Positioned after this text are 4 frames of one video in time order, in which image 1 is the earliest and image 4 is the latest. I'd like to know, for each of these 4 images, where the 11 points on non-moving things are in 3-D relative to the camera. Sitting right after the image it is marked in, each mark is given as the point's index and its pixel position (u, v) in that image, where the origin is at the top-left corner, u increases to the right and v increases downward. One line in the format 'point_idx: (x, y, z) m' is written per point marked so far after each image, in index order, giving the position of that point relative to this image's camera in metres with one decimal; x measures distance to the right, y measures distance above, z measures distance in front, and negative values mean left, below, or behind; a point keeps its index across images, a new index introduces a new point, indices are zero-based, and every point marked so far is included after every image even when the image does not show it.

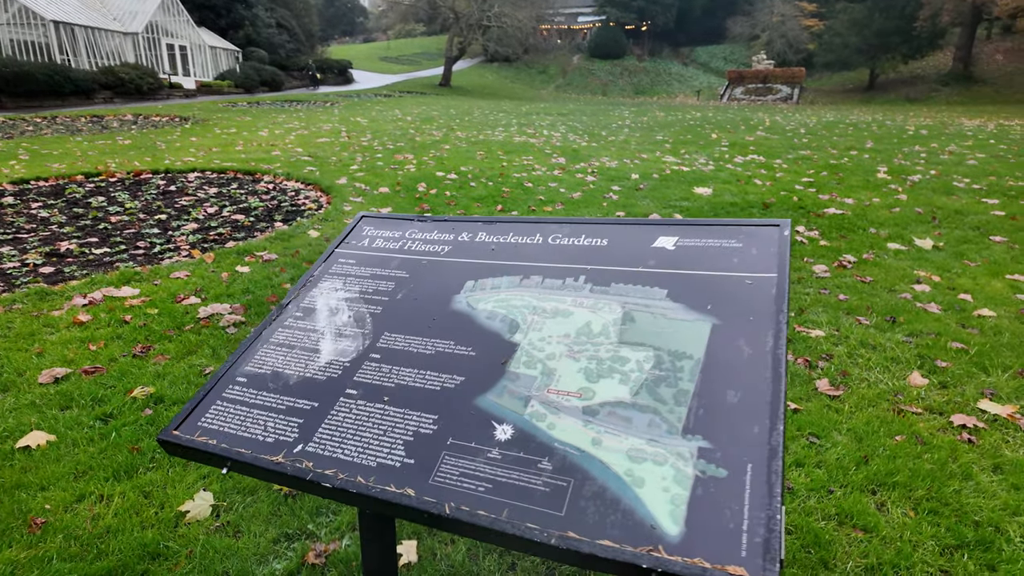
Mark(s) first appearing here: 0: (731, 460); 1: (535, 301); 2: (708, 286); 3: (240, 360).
0: (+0.5, -0.4, +1.5) m
1: (+0.1, 0.0, +2.1) m
2: (+0.6, 0.0, +2.0) m
3: (-1.0, -0.3, +2.1) m
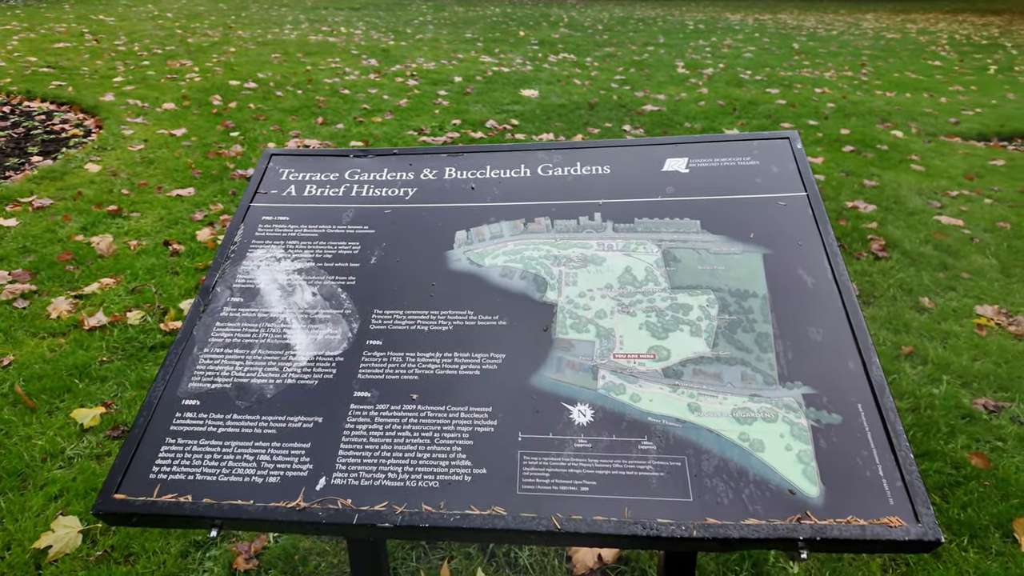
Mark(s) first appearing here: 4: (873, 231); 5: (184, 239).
0: (+0.8, -0.3, +1.4) m
1: (+0.1, +0.1, +1.8) m
2: (+0.7, +0.2, +1.8) m
3: (-0.9, -0.2, +1.6) m
4: (+2.7, +0.4, +4.6) m
5: (-2.3, +0.3, +4.2) m
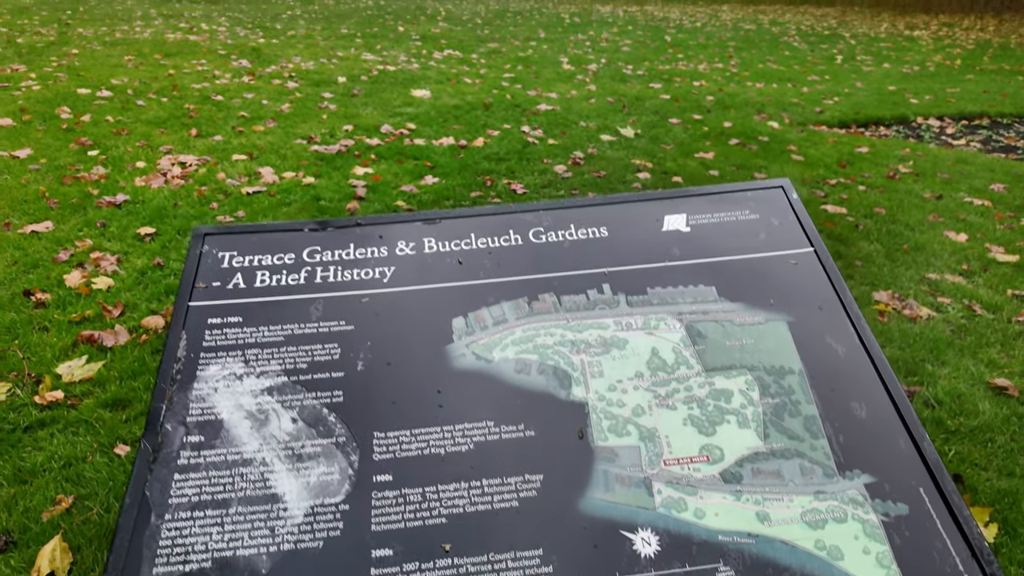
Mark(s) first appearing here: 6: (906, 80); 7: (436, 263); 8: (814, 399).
0: (+0.9, -0.5, +1.4) m
1: (+0.1, -0.1, +1.6) m
2: (+0.7, 0.0, +1.7) m
3: (-0.7, -0.5, +1.2) m
4: (+2.2, +0.4, +4.8) m
5: (-2.6, -0.1, +3.6) m
6: (+7.3, +3.8, +11.2) m
7: (-0.2, +0.1, +1.7) m
8: (+0.7, -0.3, +1.5) m
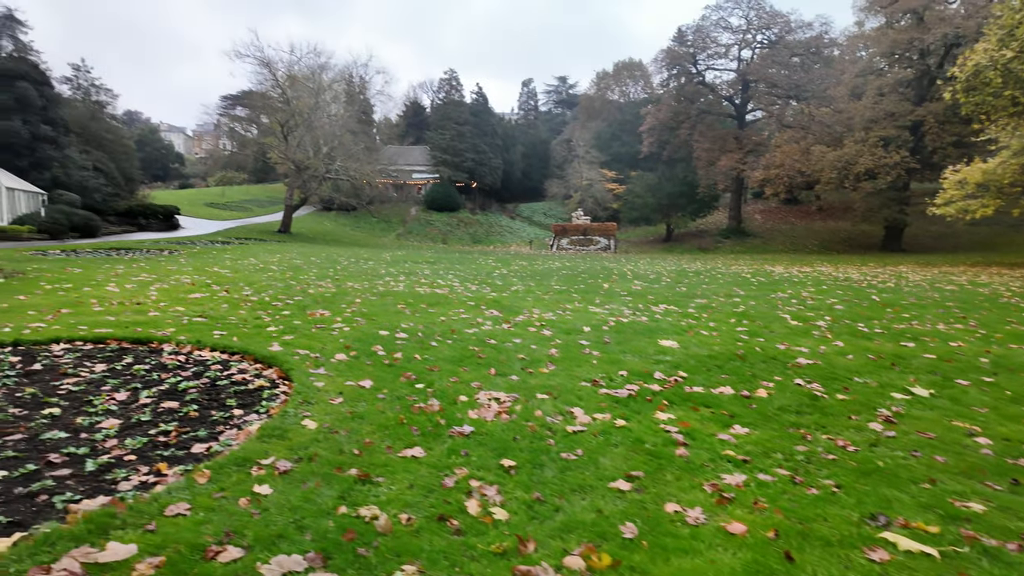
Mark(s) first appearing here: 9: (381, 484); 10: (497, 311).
0: (+3.6, -1.0, +0.8) m
1: (+3.0, -0.8, +1.3) m
2: (+3.5, -0.7, +1.3) m
3: (+2.0, -1.0, +1.0) m
4: (+5.7, -1.6, +4.0) m
5: (+0.6, -1.5, +3.7) m
6: (+12.2, -1.0, +9.8) m
7: (+2.6, -0.7, +1.6) m
8: (+3.5, -0.9, +1.0) m
9: (-1.4, -2.1, +6.6) m
10: (-0.4, -0.7, +16.9) m
